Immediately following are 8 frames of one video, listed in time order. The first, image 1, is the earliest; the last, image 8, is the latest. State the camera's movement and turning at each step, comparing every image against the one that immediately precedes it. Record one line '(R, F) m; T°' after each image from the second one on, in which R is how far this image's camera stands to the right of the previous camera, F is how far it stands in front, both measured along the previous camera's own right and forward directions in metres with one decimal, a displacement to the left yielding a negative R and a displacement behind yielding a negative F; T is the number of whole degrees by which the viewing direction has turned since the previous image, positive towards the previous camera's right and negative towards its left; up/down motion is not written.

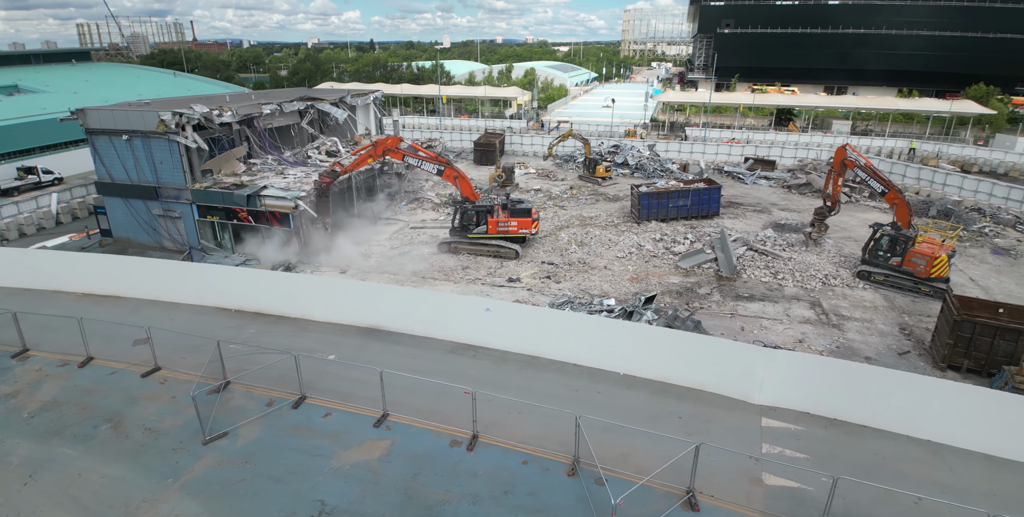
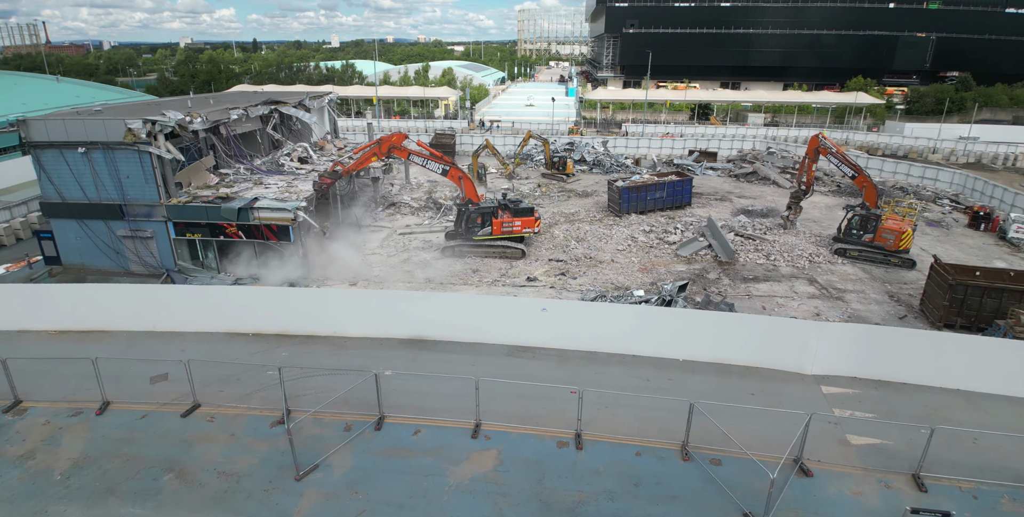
(-3.7, +0.4) m; +10°
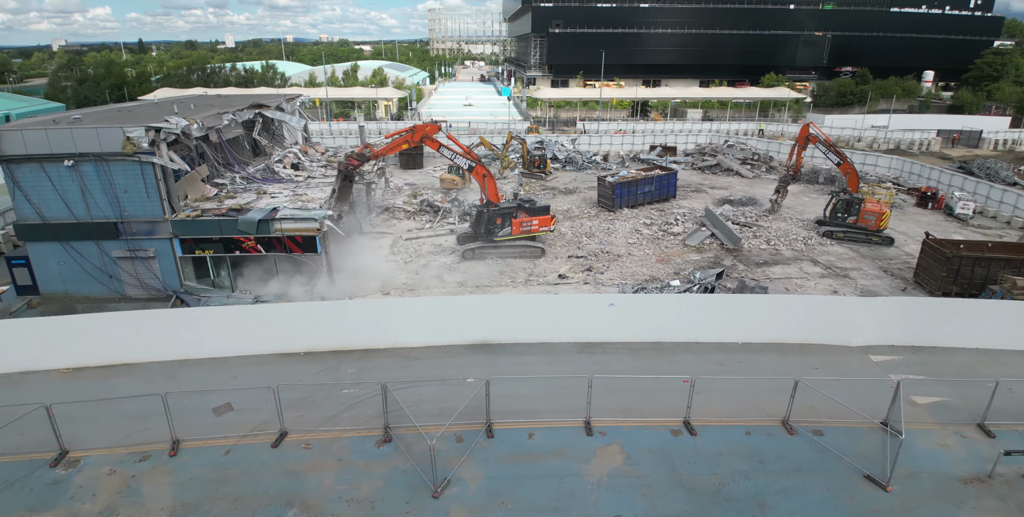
(-3.7, +0.3) m; +9°
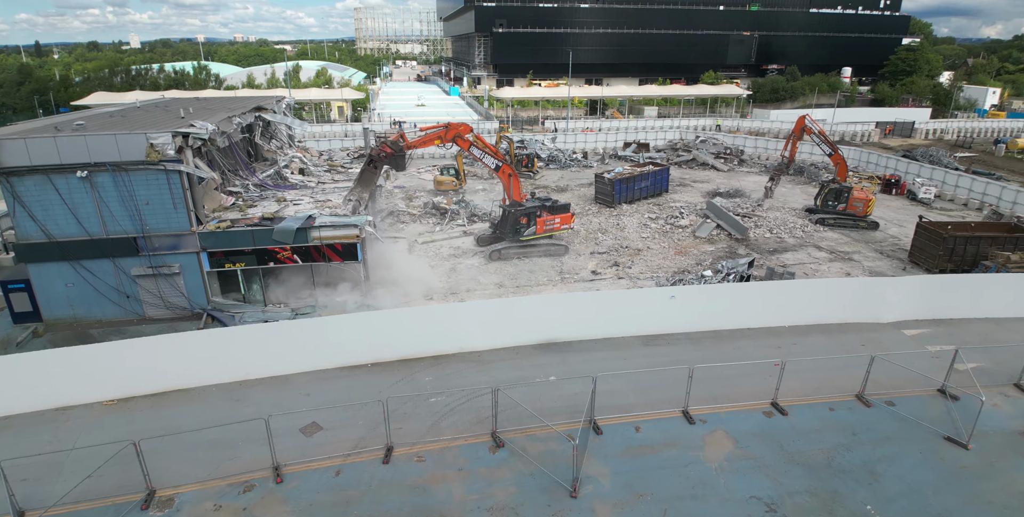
(-3.3, +0.2) m; +7°
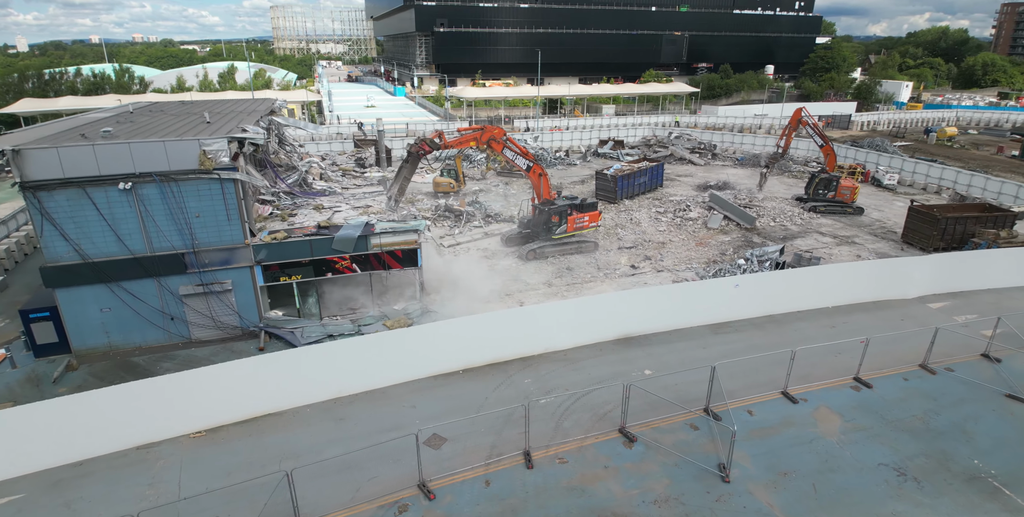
(-3.7, +0.3) m; +7°
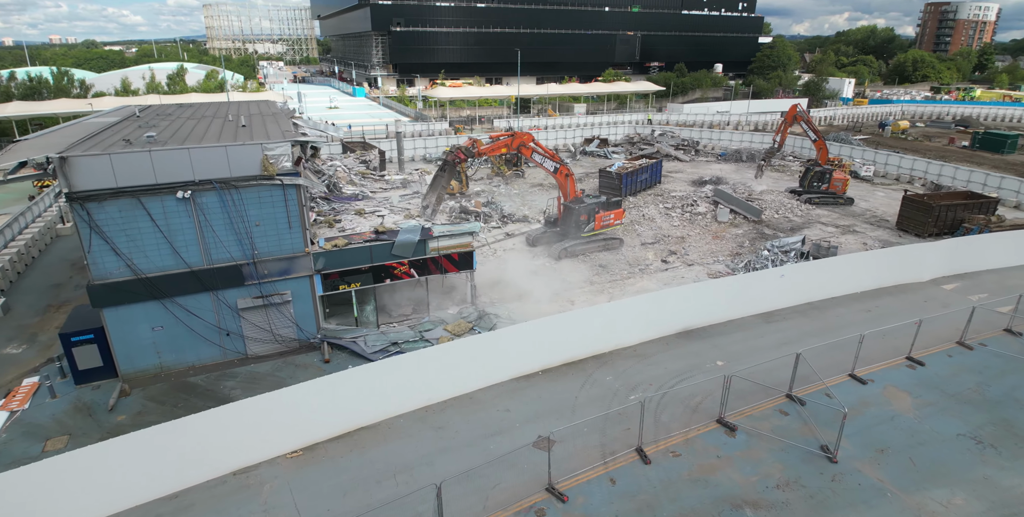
(-3.0, +0.2) m; +5°
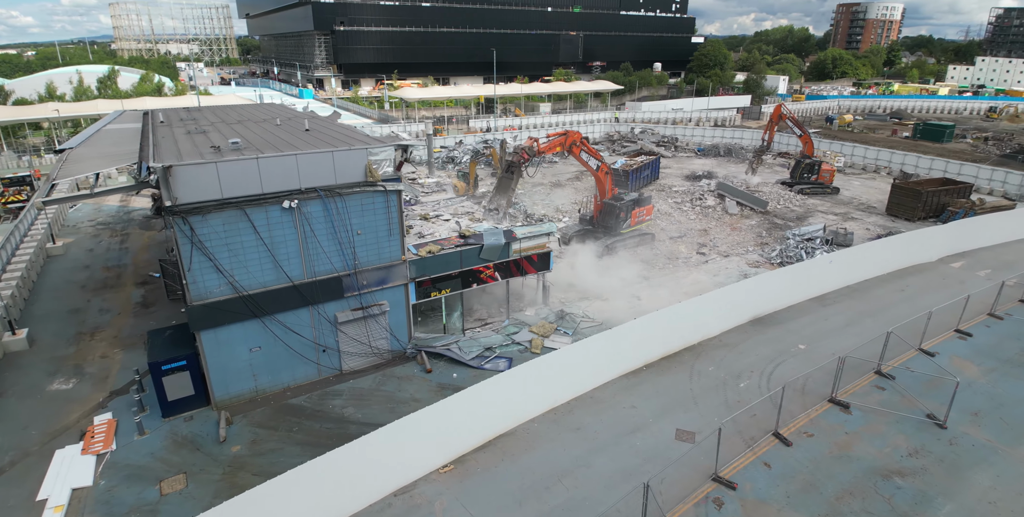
(-3.9, +0.3) m; +7°
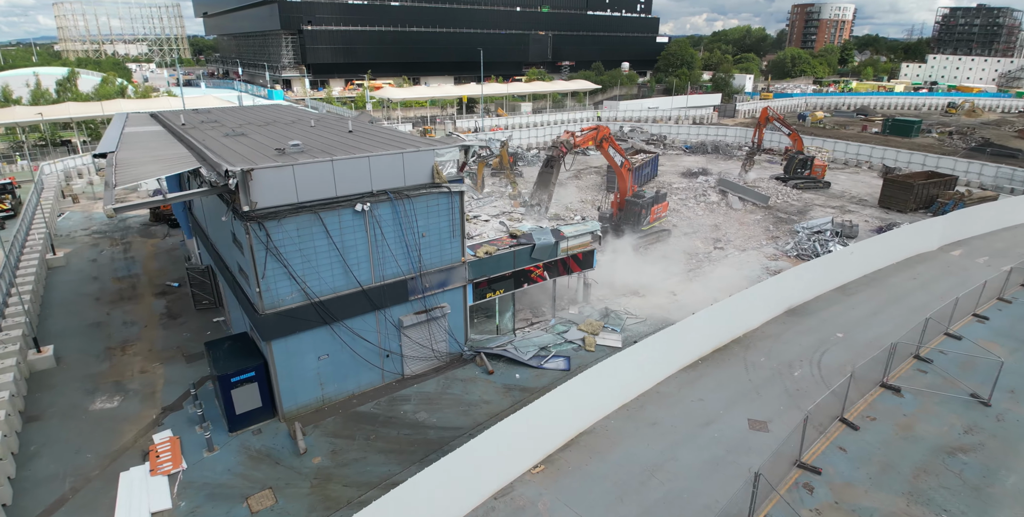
(-2.2, +0.1) m; +4°
